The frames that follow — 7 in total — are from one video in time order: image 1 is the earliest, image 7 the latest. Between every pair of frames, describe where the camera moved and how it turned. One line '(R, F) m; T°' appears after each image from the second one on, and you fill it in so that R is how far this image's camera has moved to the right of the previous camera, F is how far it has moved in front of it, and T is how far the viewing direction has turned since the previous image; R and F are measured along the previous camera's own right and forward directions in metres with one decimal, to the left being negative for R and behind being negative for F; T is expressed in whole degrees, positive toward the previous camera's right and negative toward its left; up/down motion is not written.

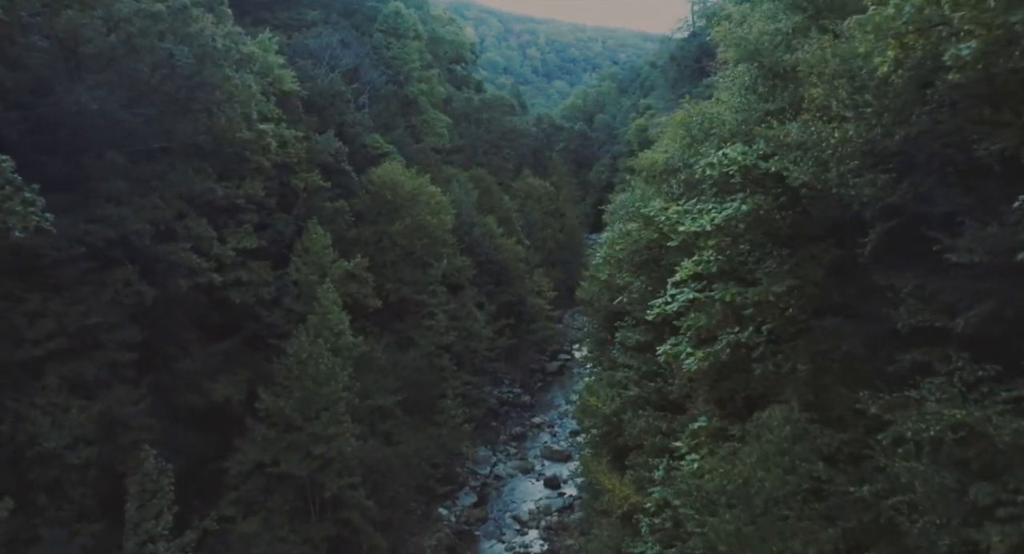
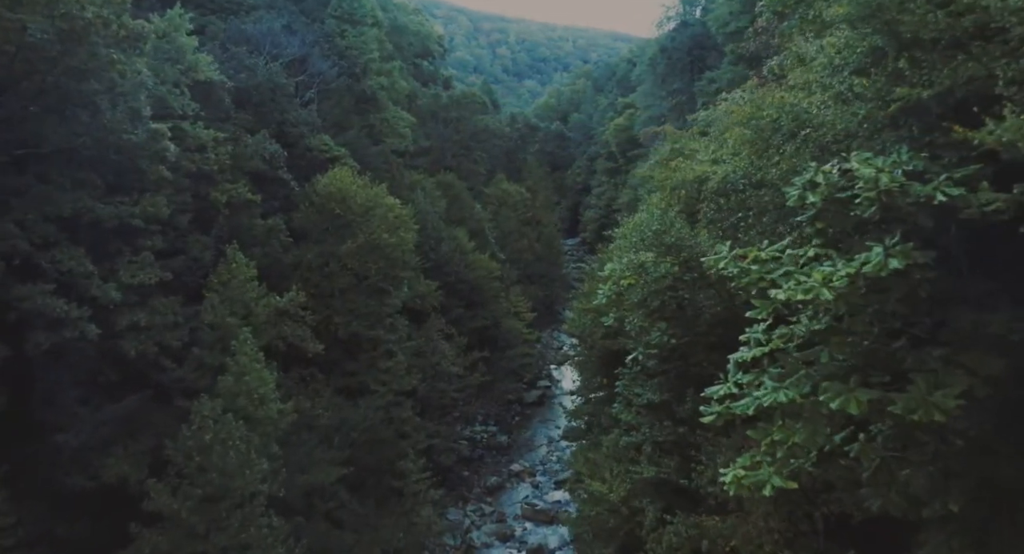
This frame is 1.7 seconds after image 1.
(-0.1, +4.0) m; +2°
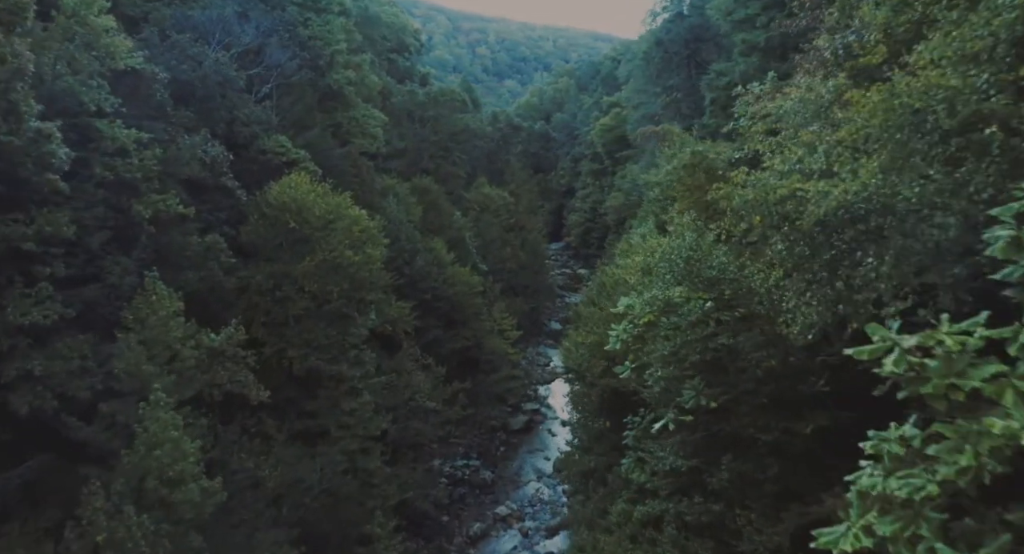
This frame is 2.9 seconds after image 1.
(-0.1, +2.8) m; +2°
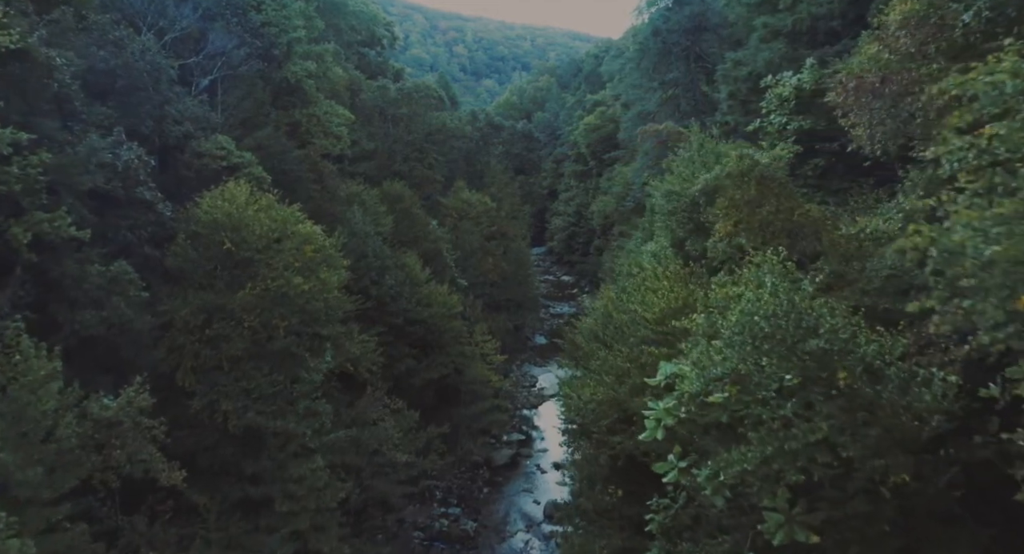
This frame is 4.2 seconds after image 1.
(-0.2, +3.0) m; +2°
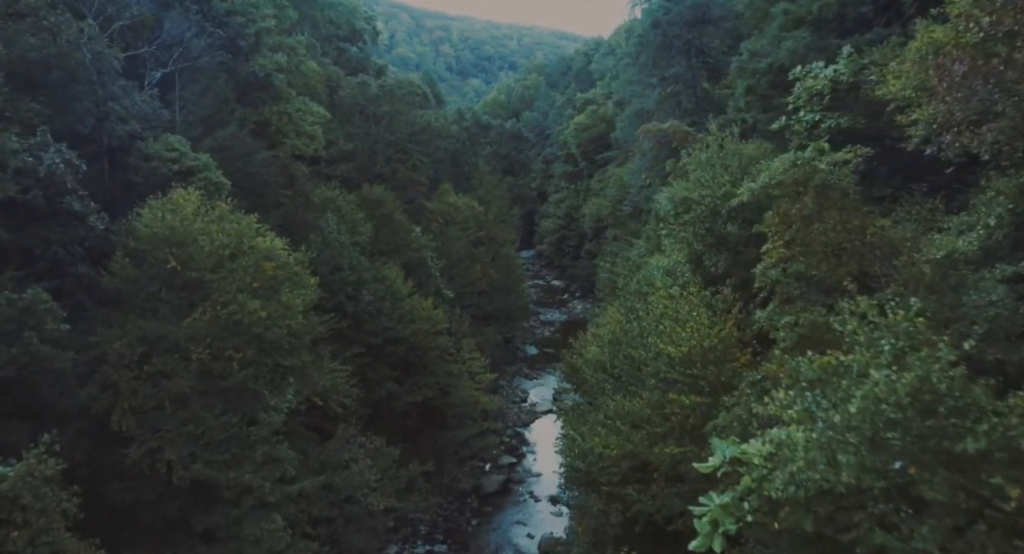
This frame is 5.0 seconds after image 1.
(-0.1, +1.9) m; +1°
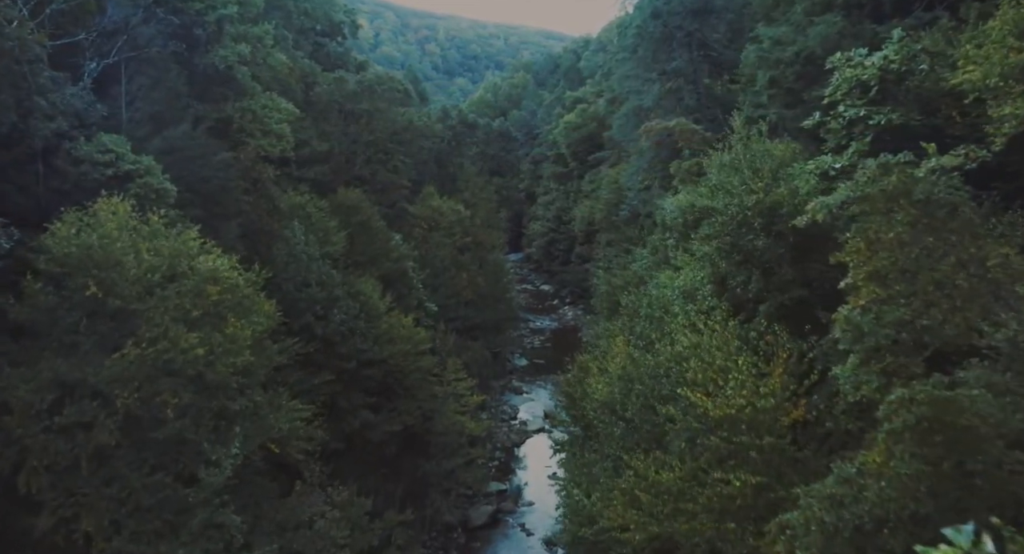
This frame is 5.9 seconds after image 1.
(-0.1, +1.9) m; +1°
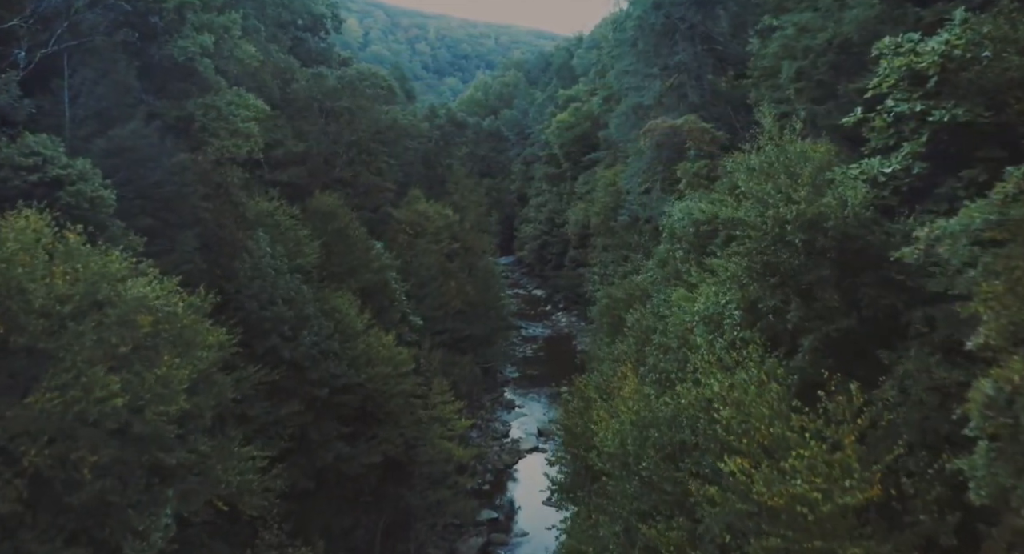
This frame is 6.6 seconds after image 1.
(0.0, +1.6) m; +1°
